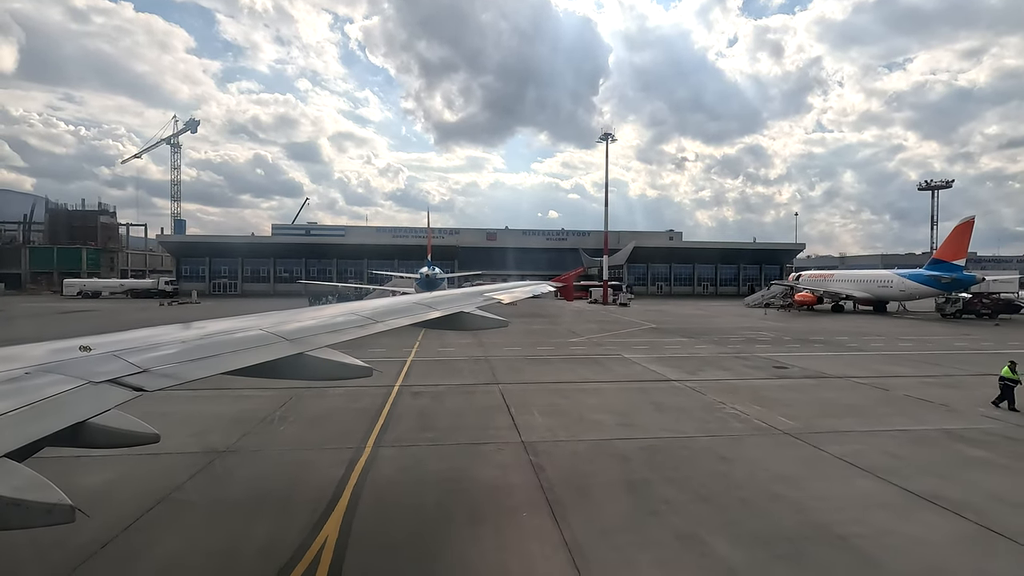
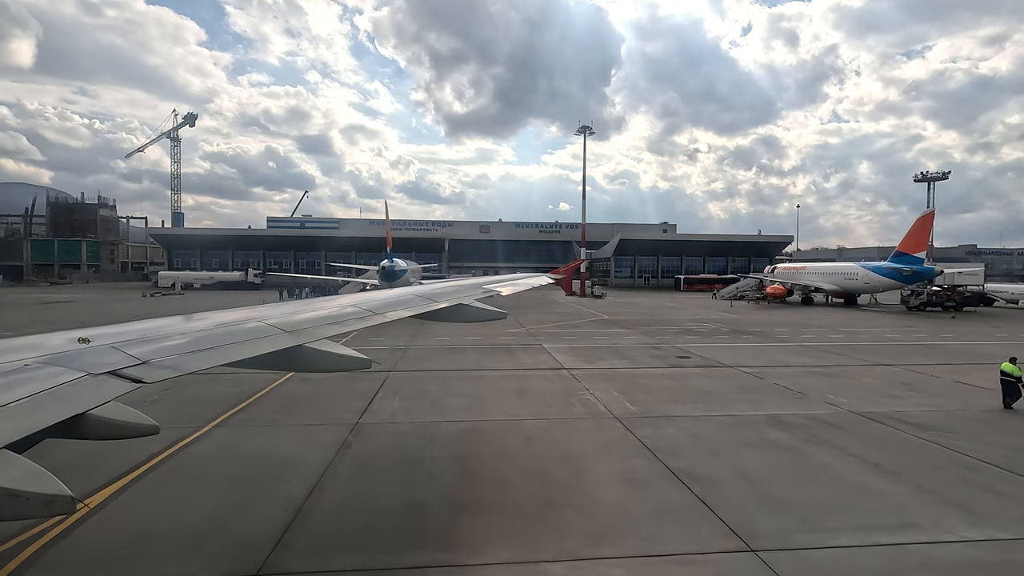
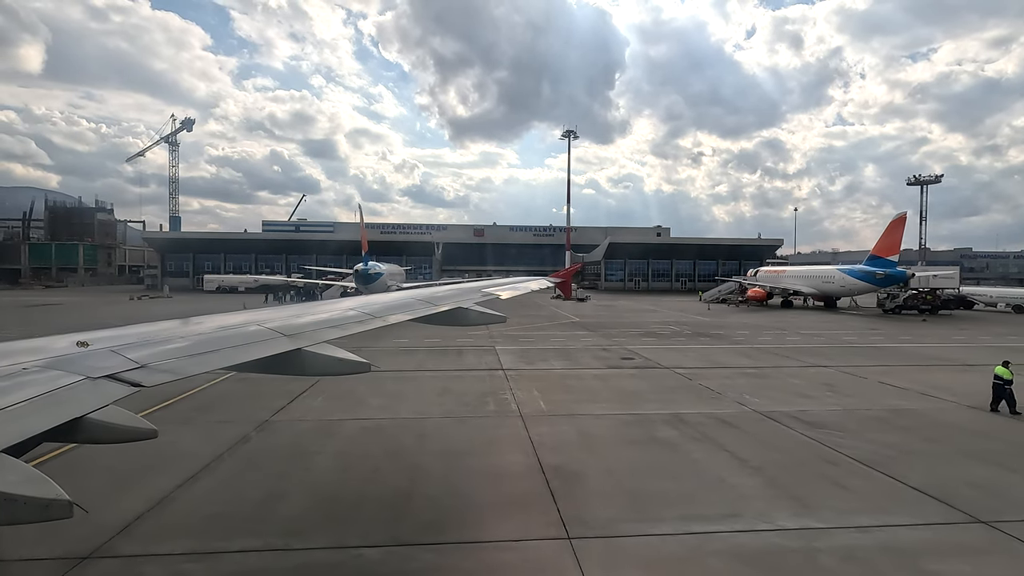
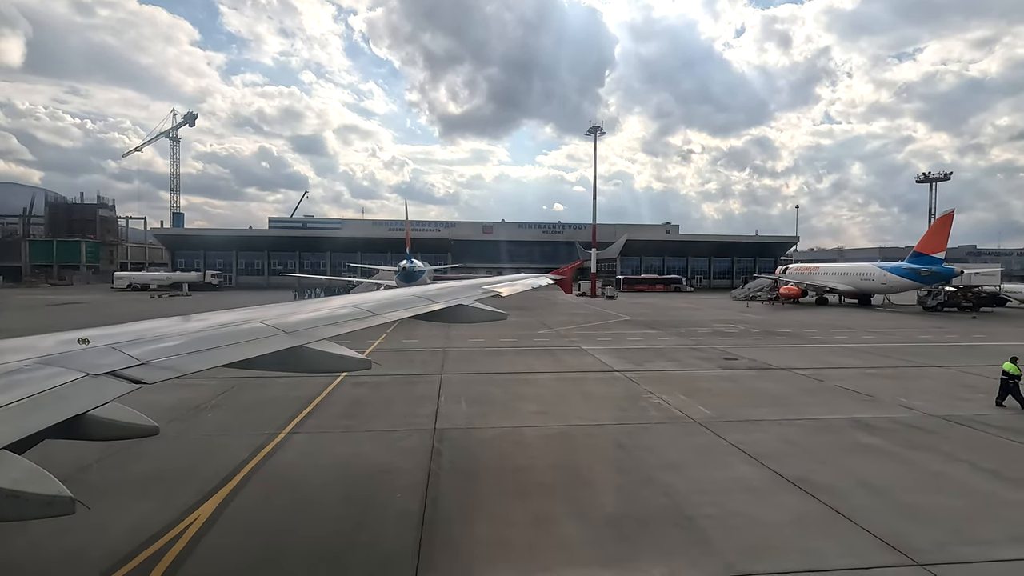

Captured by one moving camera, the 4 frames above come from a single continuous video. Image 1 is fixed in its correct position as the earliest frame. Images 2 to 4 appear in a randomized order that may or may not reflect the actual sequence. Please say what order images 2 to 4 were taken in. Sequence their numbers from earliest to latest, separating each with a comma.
4, 2, 3
